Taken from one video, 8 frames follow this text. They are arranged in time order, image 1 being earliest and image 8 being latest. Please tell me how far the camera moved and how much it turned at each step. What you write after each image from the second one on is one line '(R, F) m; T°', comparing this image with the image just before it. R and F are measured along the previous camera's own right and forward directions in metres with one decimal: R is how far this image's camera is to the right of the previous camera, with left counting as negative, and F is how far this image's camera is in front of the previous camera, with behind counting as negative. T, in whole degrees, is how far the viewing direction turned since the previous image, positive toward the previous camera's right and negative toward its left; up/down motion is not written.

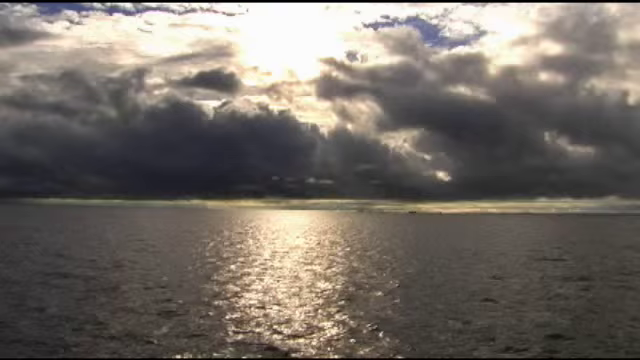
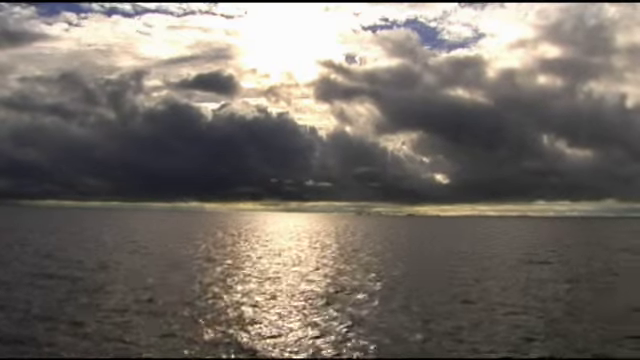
(0.0, +0.2) m; 0°
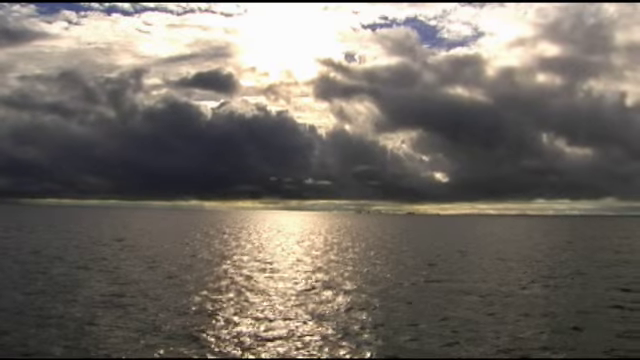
(-0.1, -0.2) m; 0°
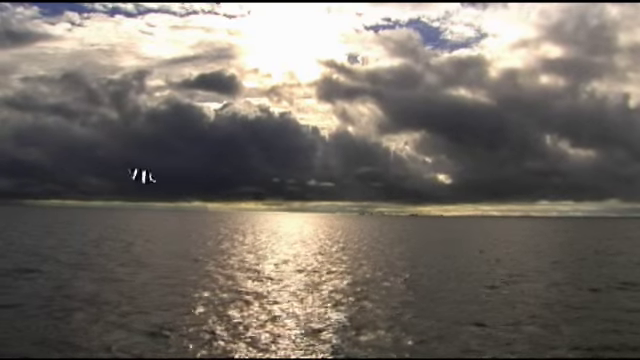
(0.0, +0.2) m; 0°
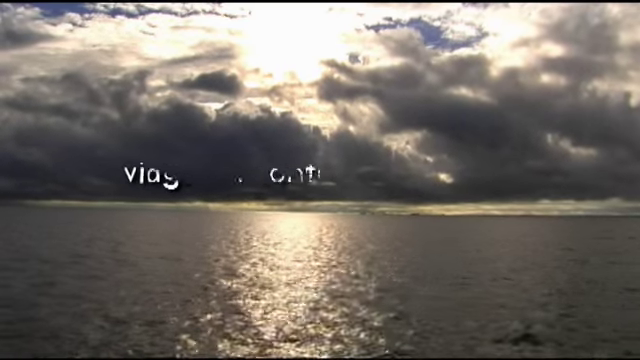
(-0.1, -0.2) m; 0°
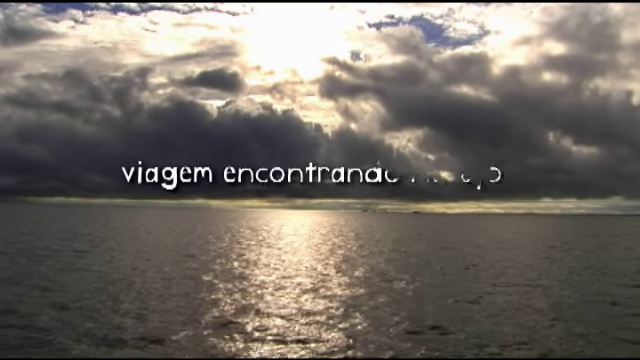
(-0.2, -0.3) m; 0°
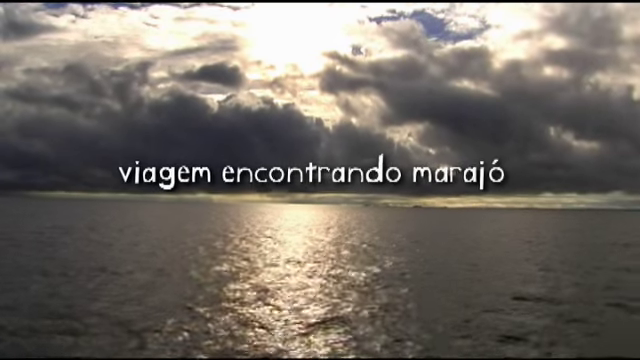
(-0.4, -0.7) m; 0°
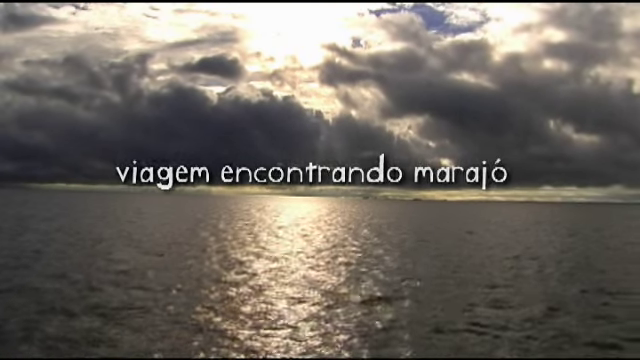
(-0.4, -0.5) m; 0°
